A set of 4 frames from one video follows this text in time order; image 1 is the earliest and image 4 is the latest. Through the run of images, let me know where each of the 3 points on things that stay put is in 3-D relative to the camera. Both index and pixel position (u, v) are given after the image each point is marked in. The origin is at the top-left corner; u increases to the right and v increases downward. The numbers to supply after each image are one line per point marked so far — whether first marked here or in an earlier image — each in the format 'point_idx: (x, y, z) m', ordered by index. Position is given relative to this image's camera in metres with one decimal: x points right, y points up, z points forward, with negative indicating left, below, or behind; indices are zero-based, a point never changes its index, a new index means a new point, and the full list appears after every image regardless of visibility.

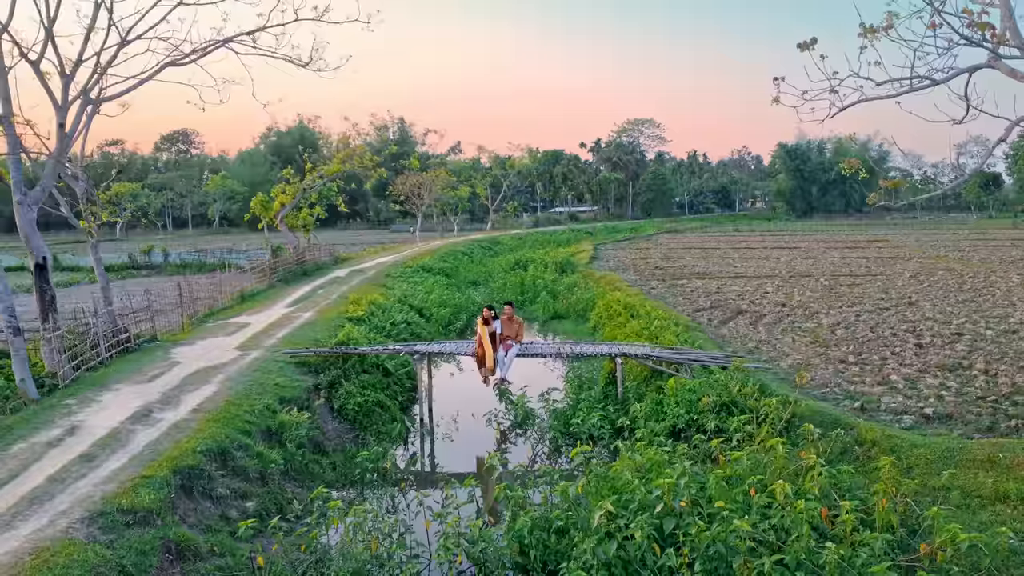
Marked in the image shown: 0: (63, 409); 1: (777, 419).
0: (-6.0, -1.6, +9.1) m
1: (+3.2, -1.6, +8.4) m
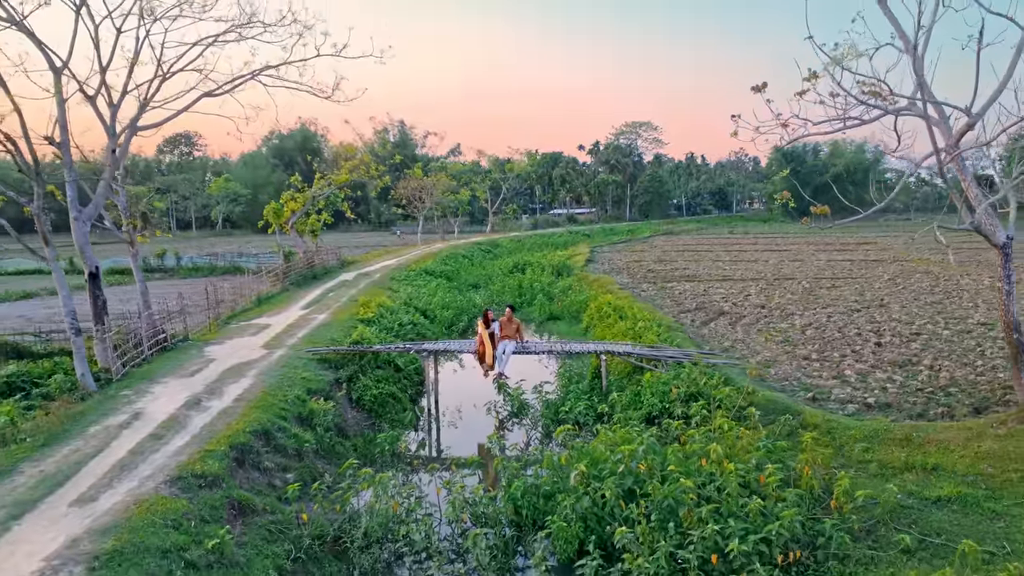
0: (-6.1, -1.7, +10.6) m
1: (+3.2, -1.7, +9.9) m
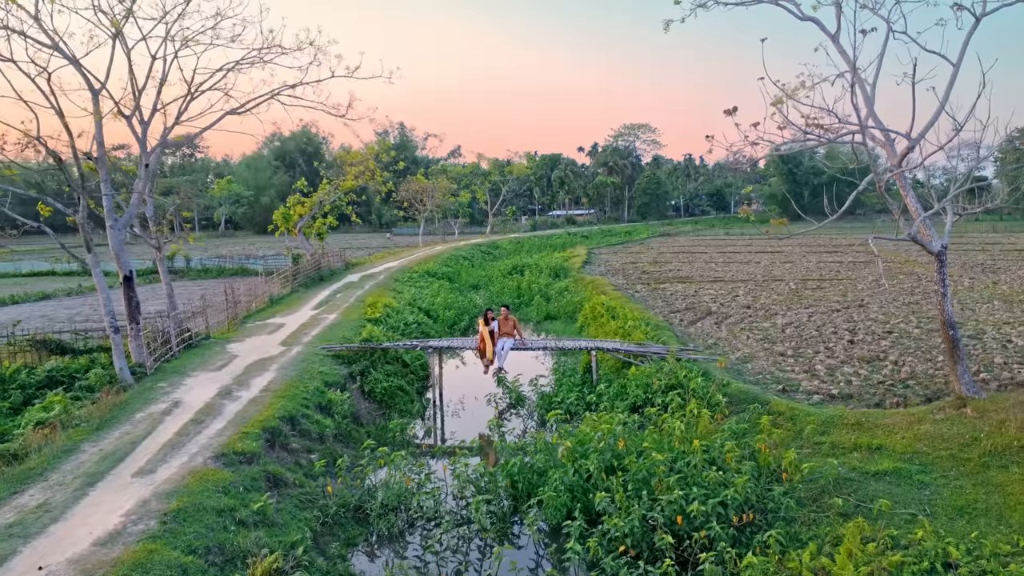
0: (-6.1, -1.8, +11.7) m
1: (+3.2, -1.8, +11.0) m
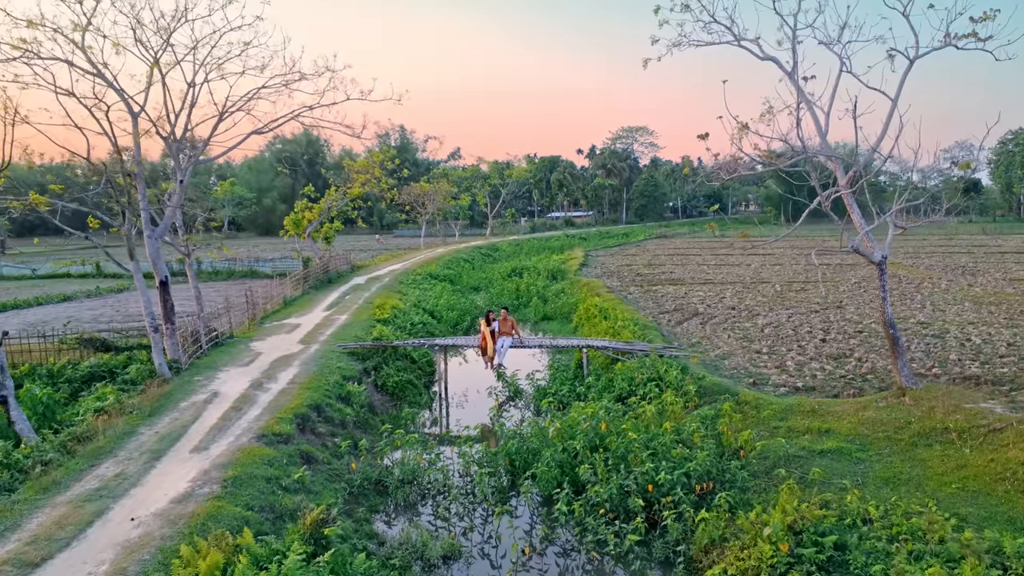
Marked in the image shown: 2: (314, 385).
0: (-6.1, -1.8, +13.2) m
1: (+3.1, -1.8, +12.5) m
2: (-3.8, -1.8, +12.8) m
